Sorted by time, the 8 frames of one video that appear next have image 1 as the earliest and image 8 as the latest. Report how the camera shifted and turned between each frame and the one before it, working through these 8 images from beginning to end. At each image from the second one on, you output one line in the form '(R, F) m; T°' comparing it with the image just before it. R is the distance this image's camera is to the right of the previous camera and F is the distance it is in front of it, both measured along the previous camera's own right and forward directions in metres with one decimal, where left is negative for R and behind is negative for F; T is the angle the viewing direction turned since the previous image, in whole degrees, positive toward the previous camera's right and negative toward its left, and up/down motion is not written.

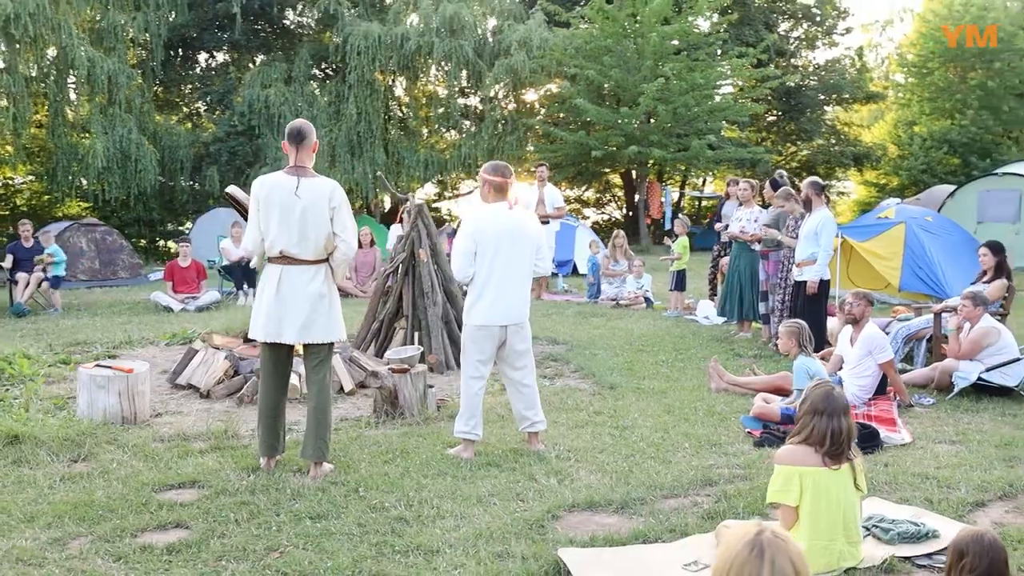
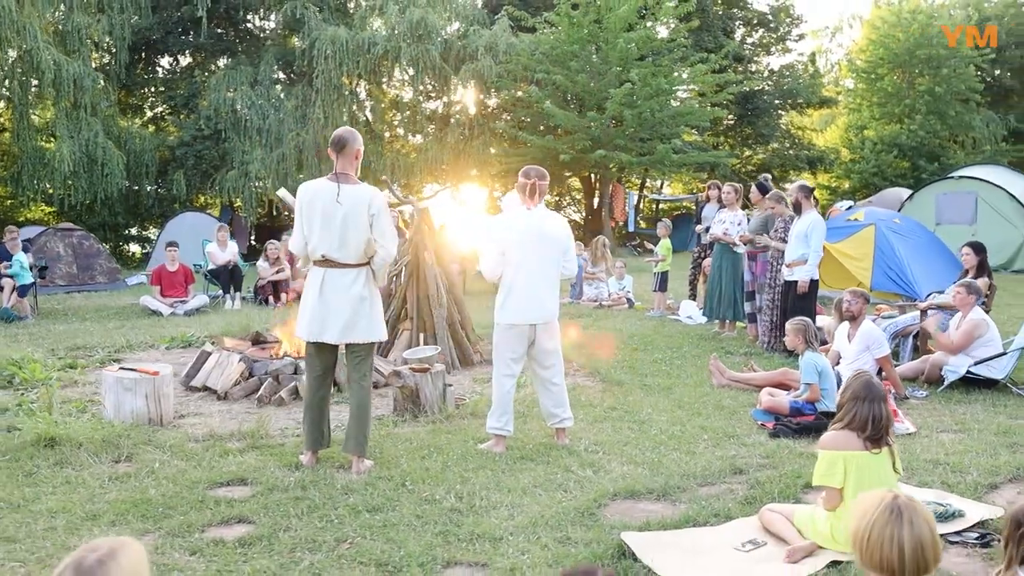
(-0.4, -0.2) m; +3°
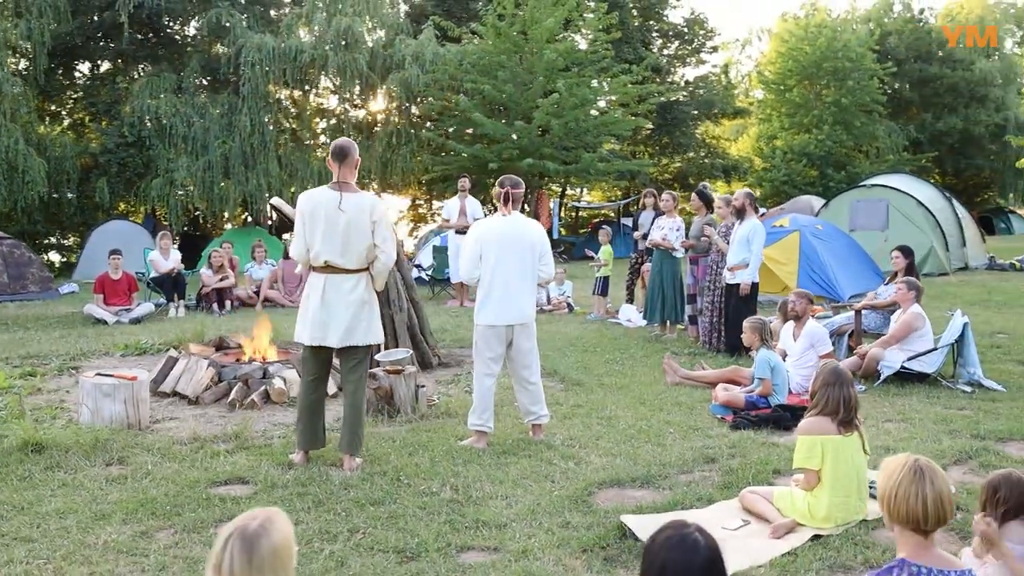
(-0.4, -0.3) m; +5°
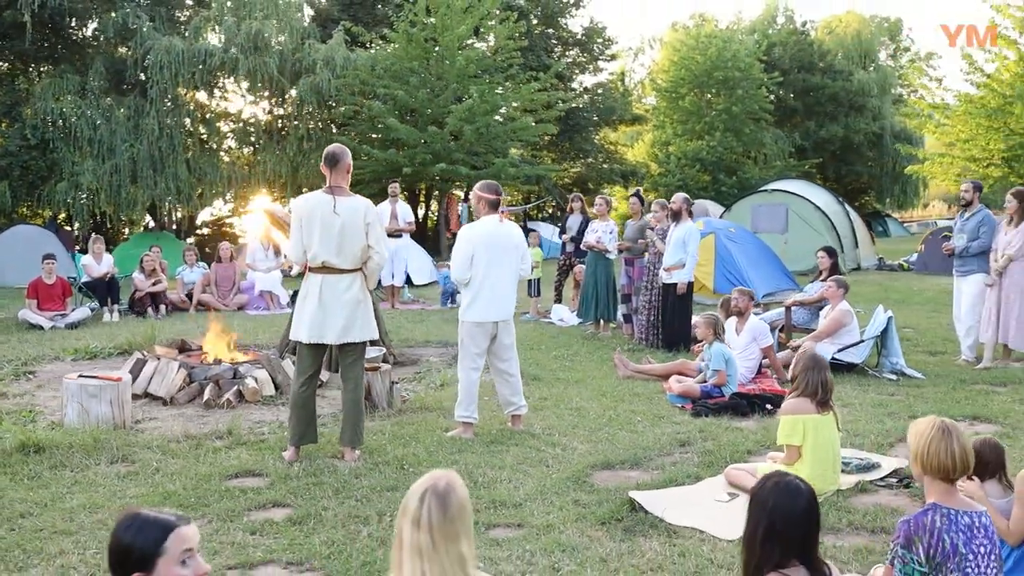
(-0.6, -0.3) m; +6°
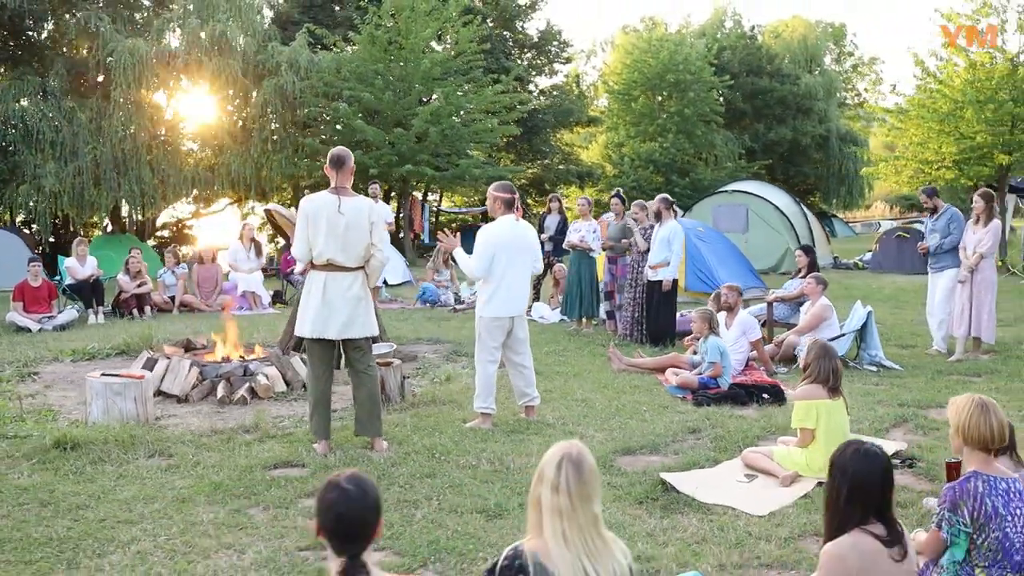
(-0.4, -0.3) m; +3°
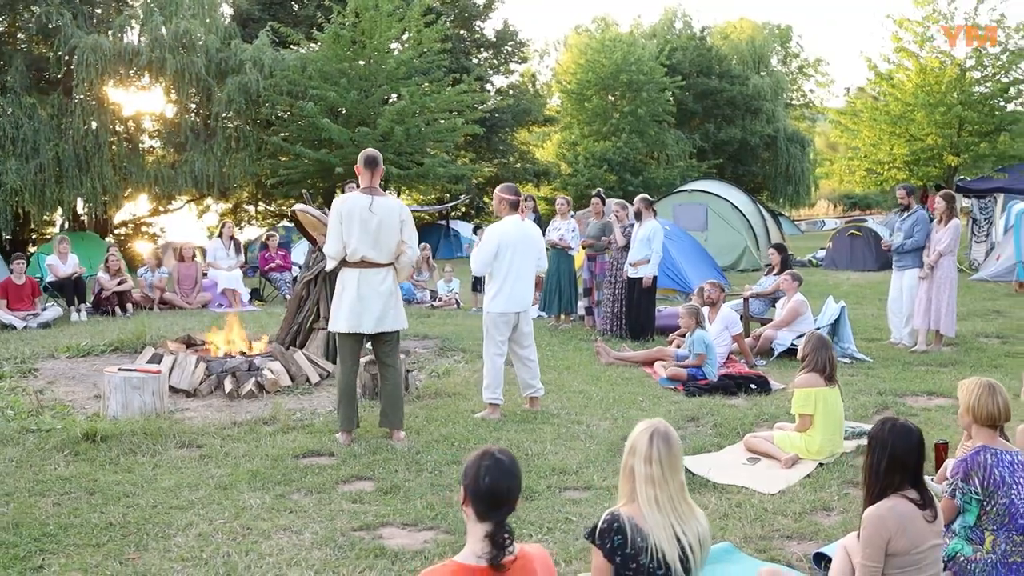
(-0.4, -0.3) m; +3°
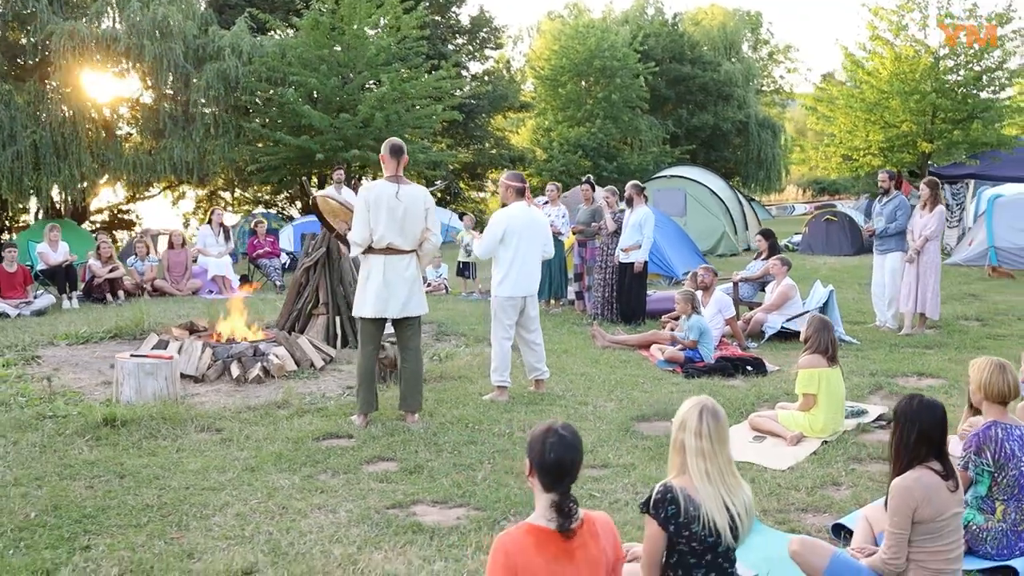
(-0.3, -0.2) m; +2°
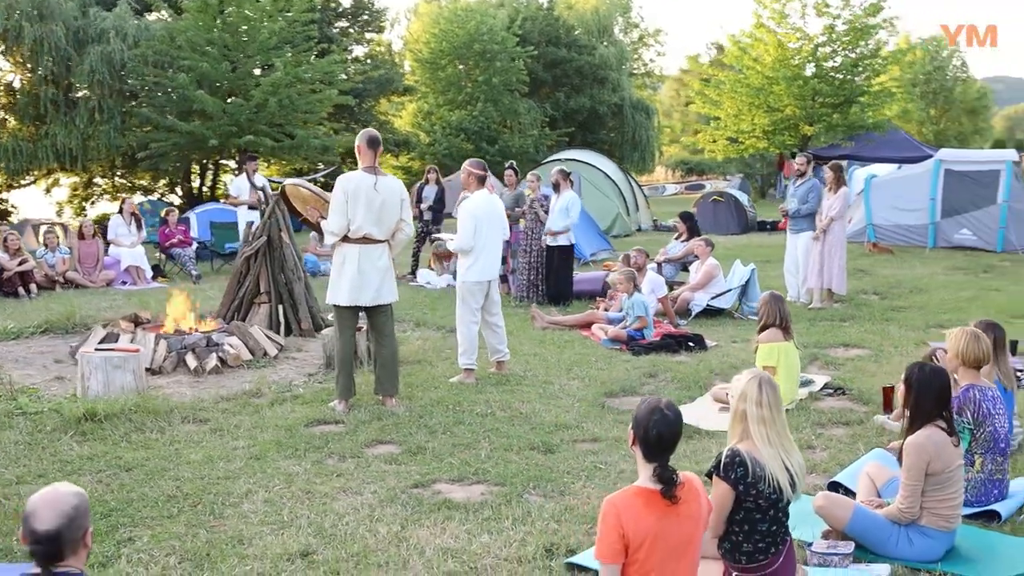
(-0.7, -0.2) m; +7°
